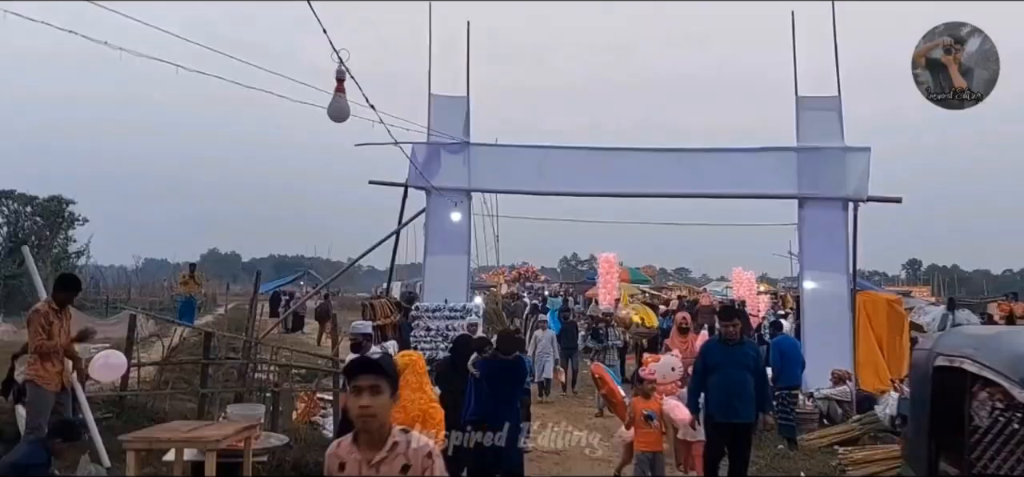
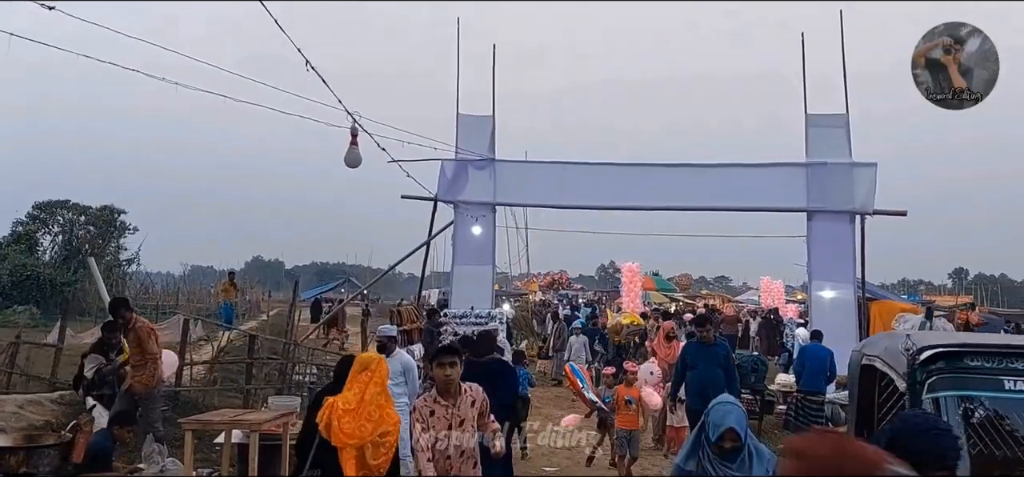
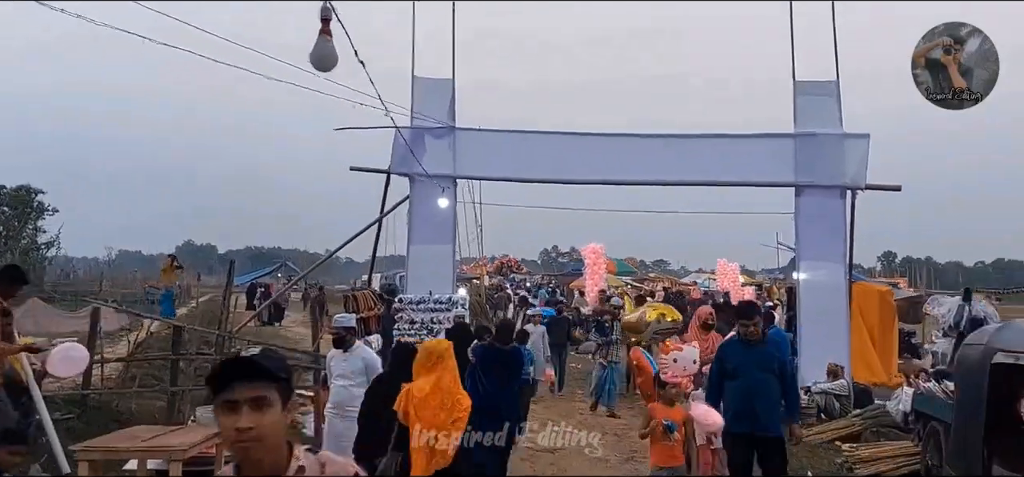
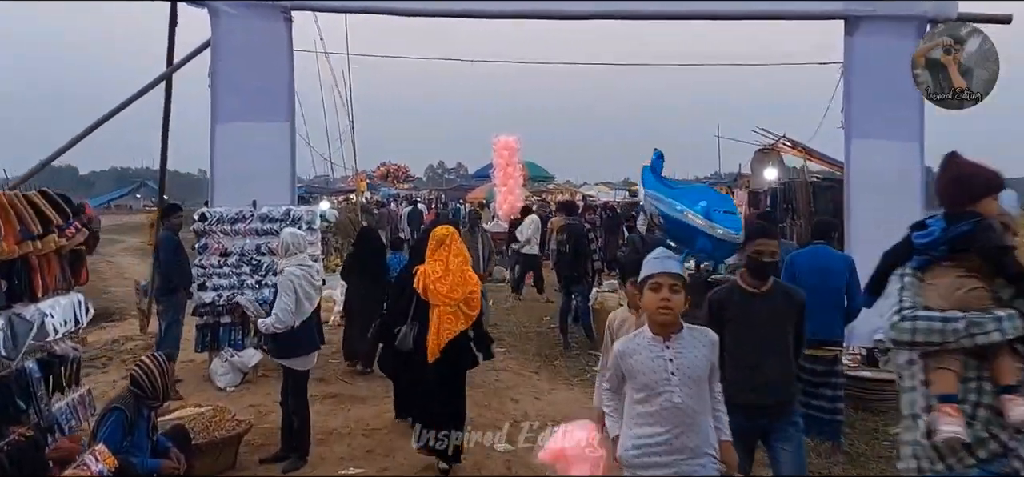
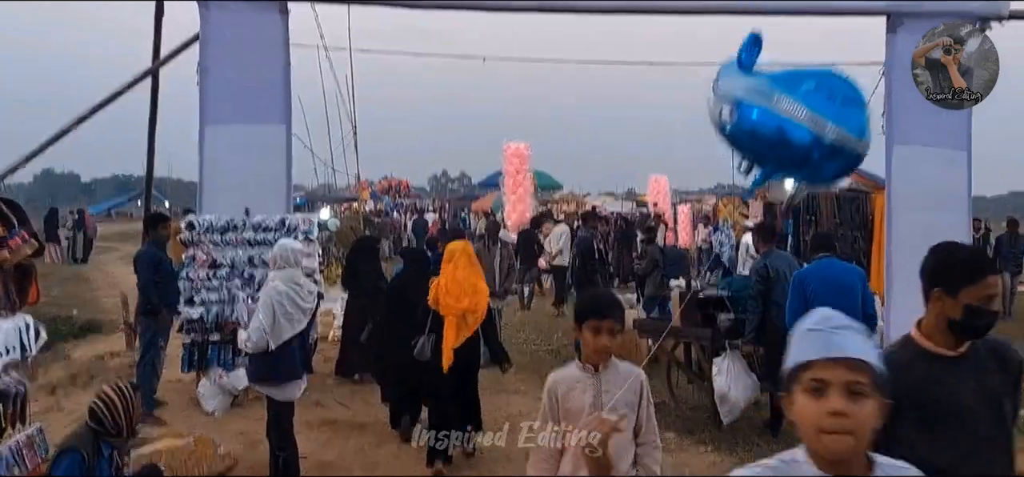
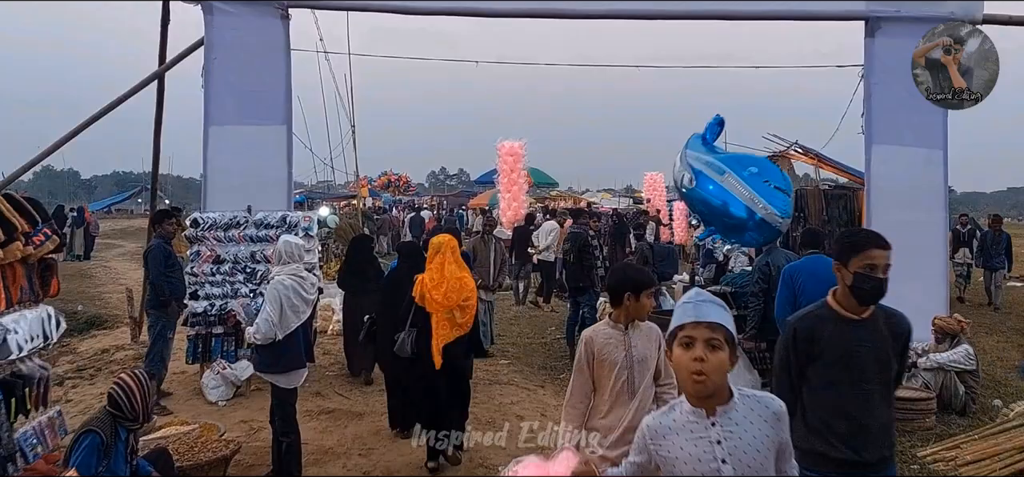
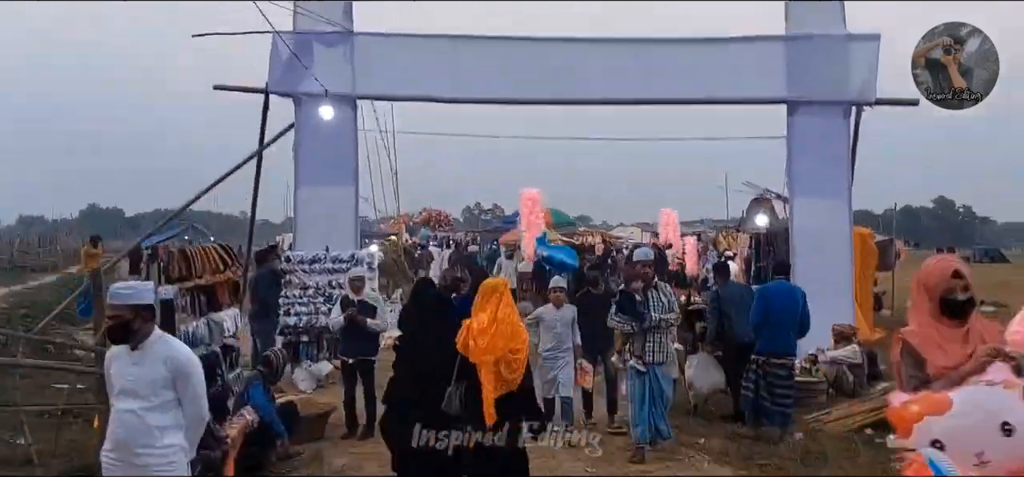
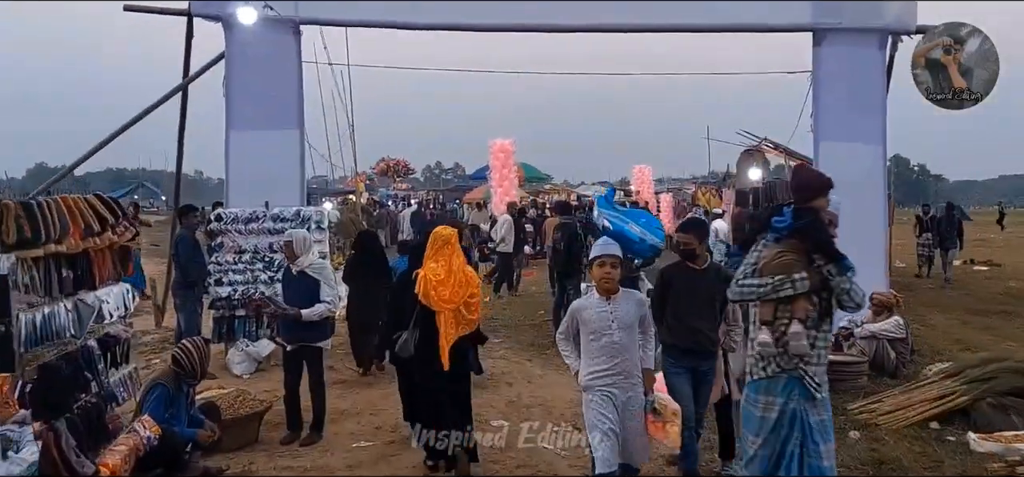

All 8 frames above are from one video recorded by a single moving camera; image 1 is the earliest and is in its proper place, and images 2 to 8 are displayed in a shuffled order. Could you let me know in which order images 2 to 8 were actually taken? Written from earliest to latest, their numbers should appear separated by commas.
2, 3, 7, 8, 4, 6, 5
